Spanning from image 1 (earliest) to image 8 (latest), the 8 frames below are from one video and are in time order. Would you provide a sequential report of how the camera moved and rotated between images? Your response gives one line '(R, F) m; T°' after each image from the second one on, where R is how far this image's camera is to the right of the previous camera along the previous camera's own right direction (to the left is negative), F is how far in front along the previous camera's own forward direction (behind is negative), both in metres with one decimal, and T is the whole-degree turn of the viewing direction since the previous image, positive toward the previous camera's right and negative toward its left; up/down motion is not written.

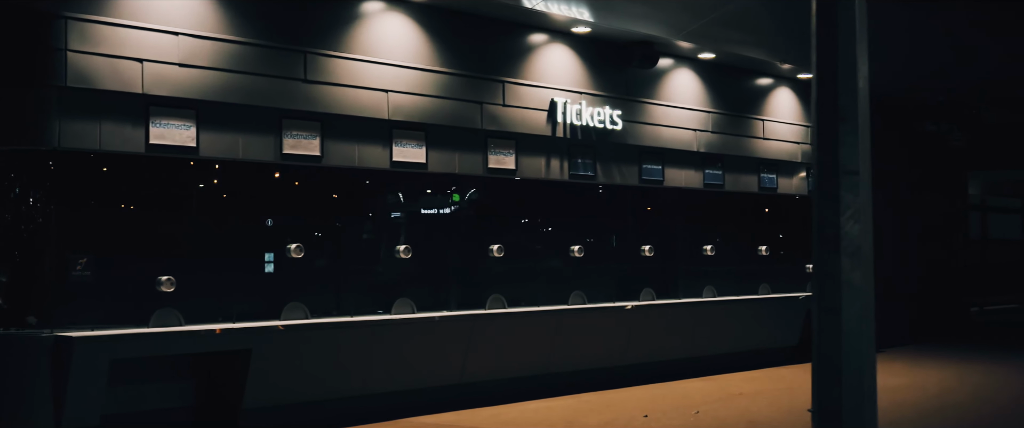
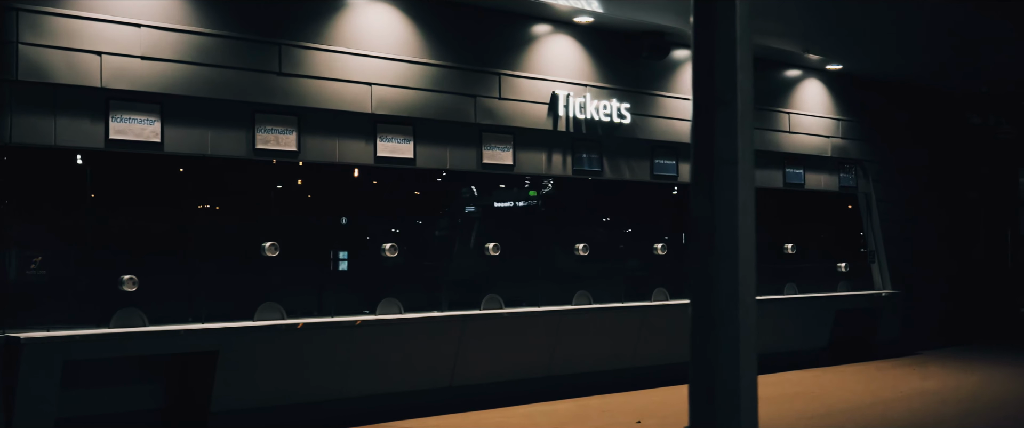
(+0.4, +0.3) m; -3°
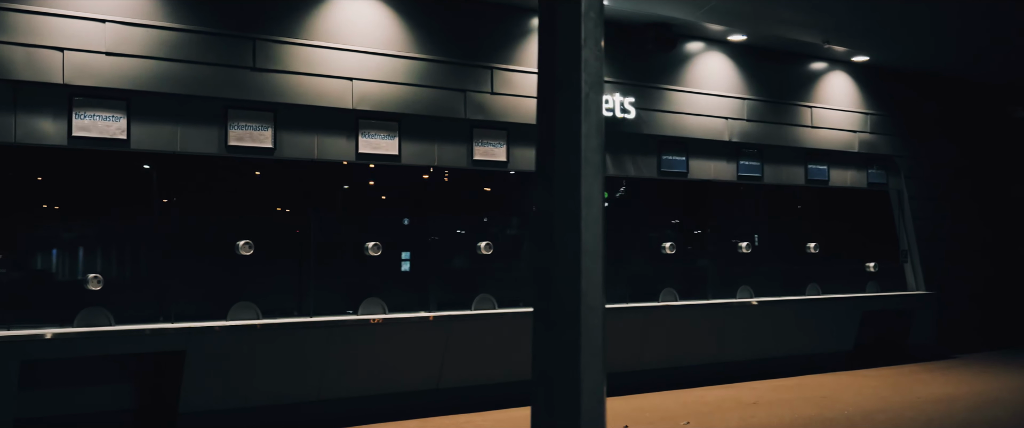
(+0.4, +0.2) m; -3°
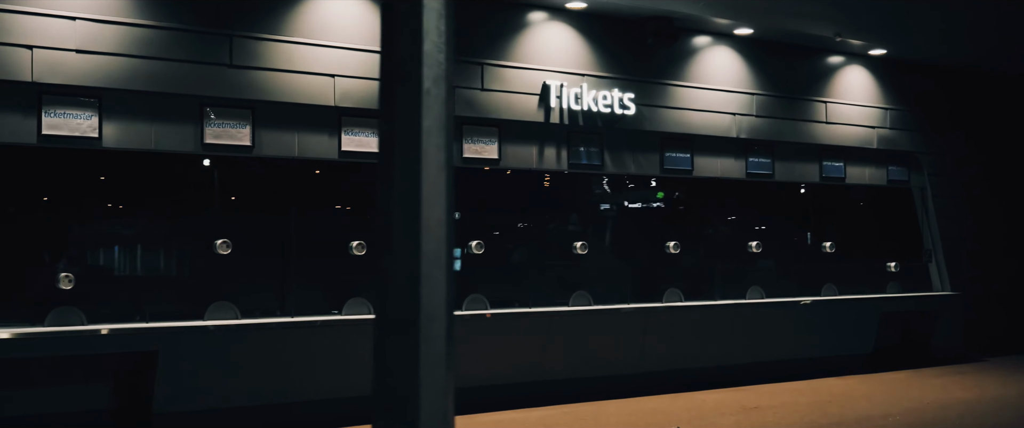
(+0.3, +0.1) m; -2°
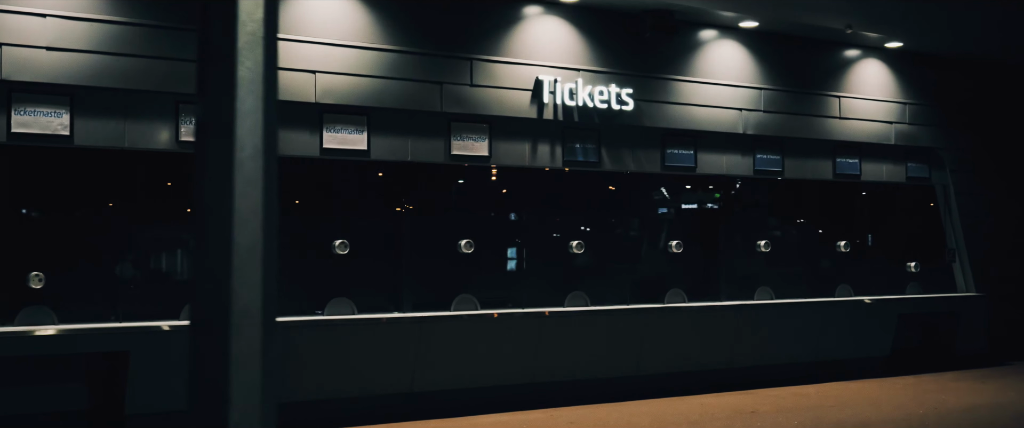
(+0.3, +0.1) m; -2°
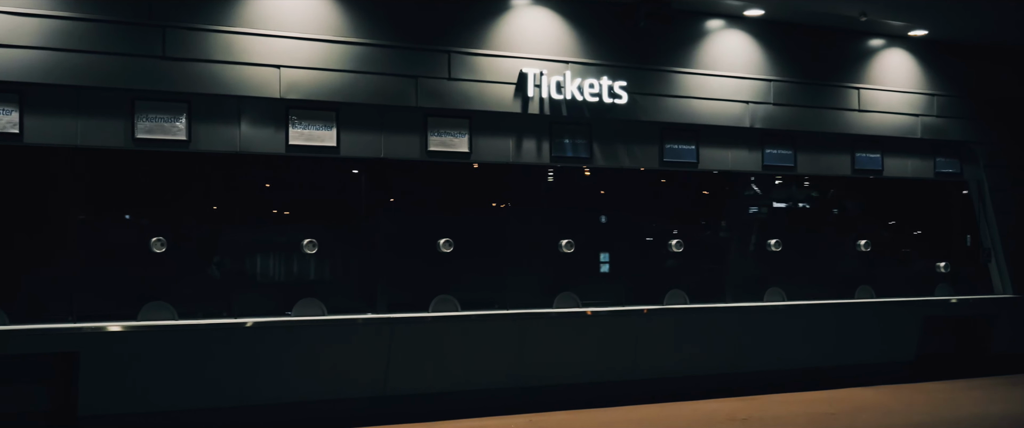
(+0.5, +0.2) m; -3°
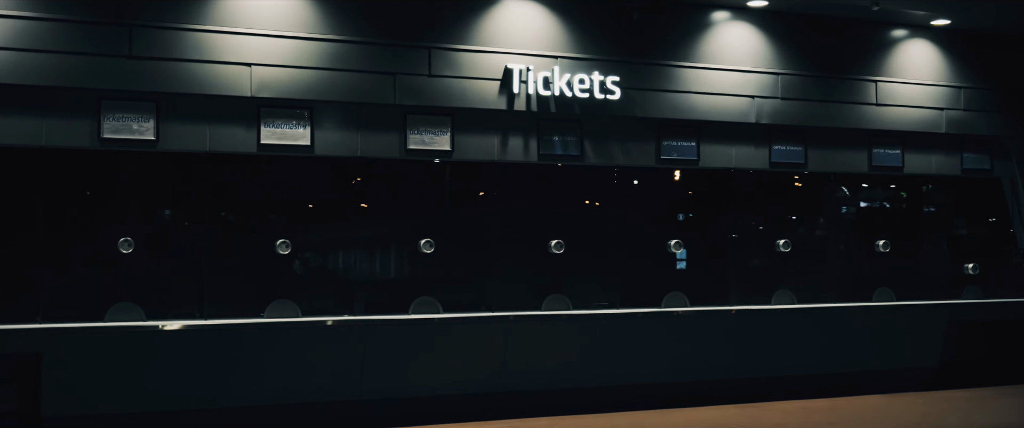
(+0.5, +0.2) m; -3°
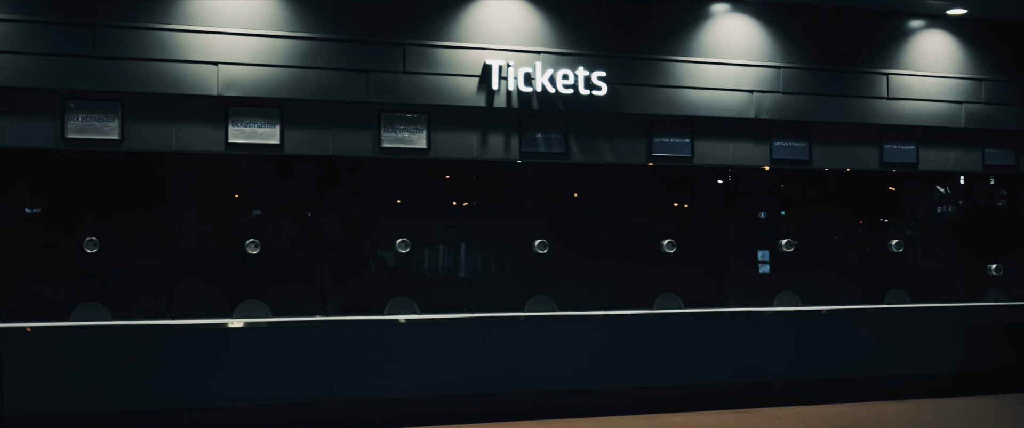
(+0.5, +0.1) m; -3°
